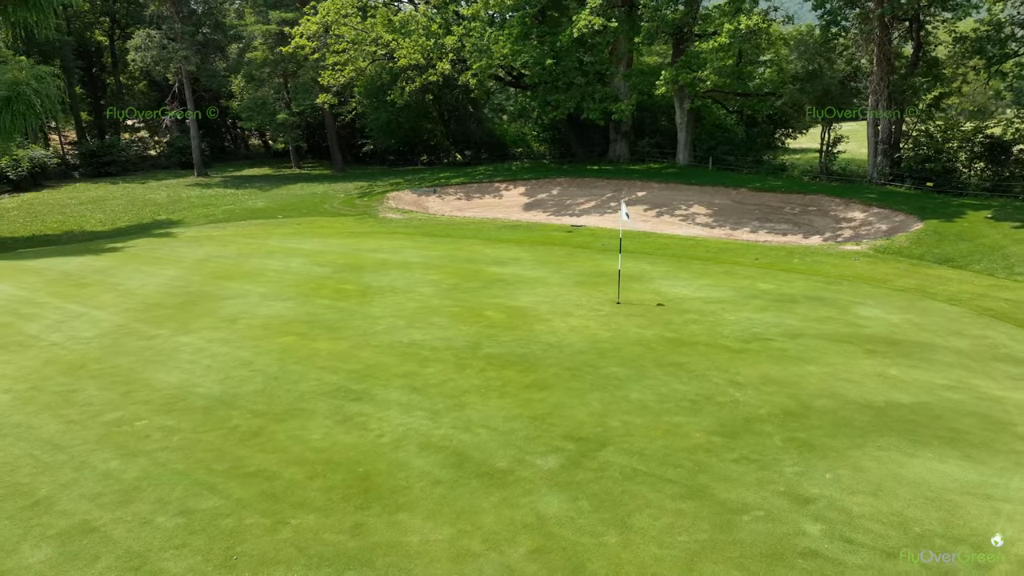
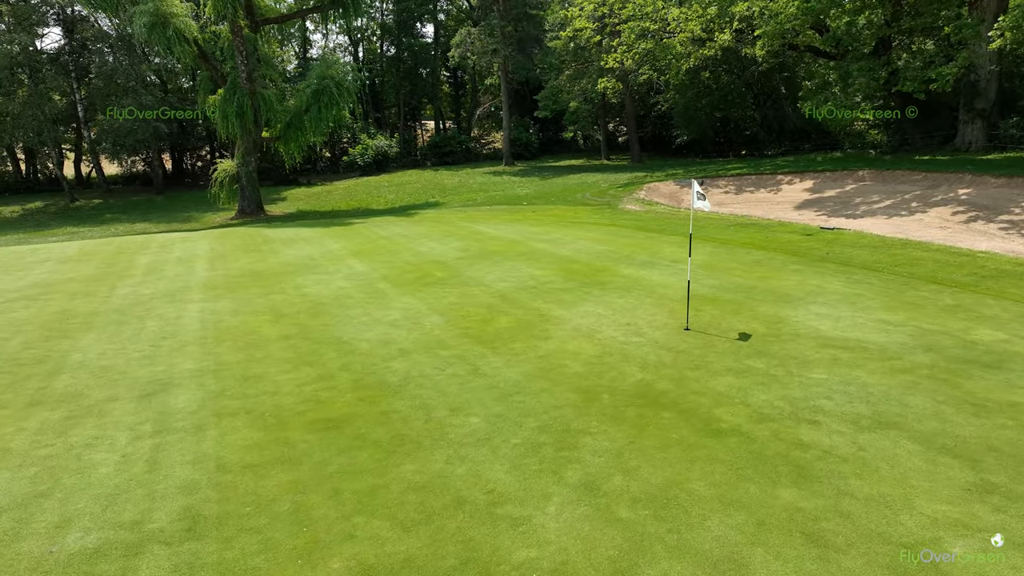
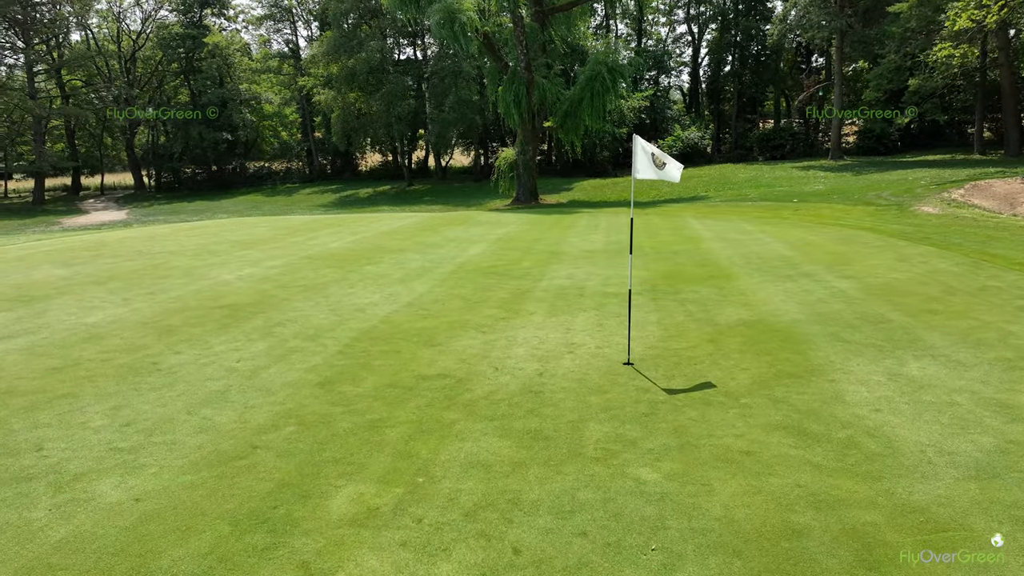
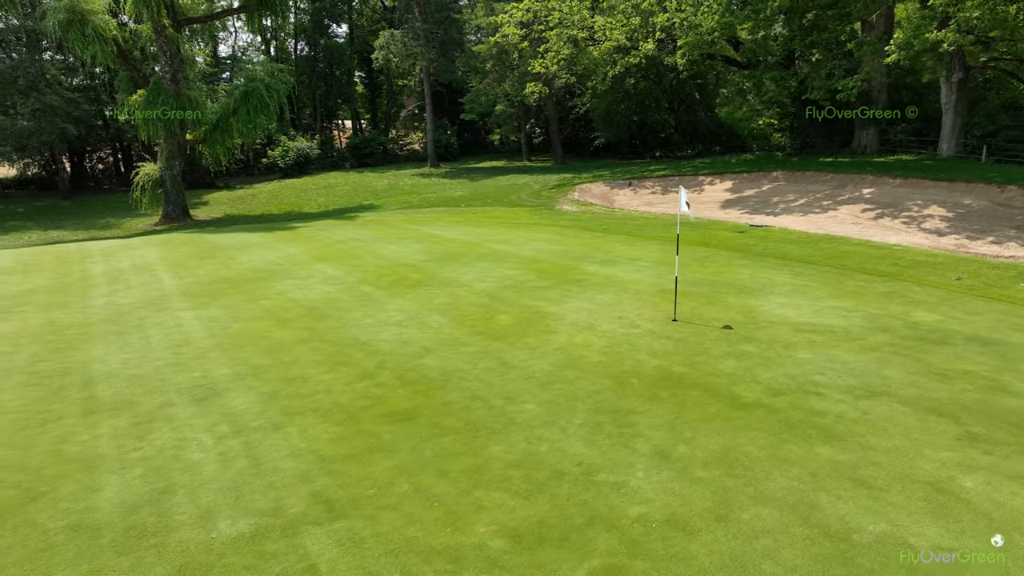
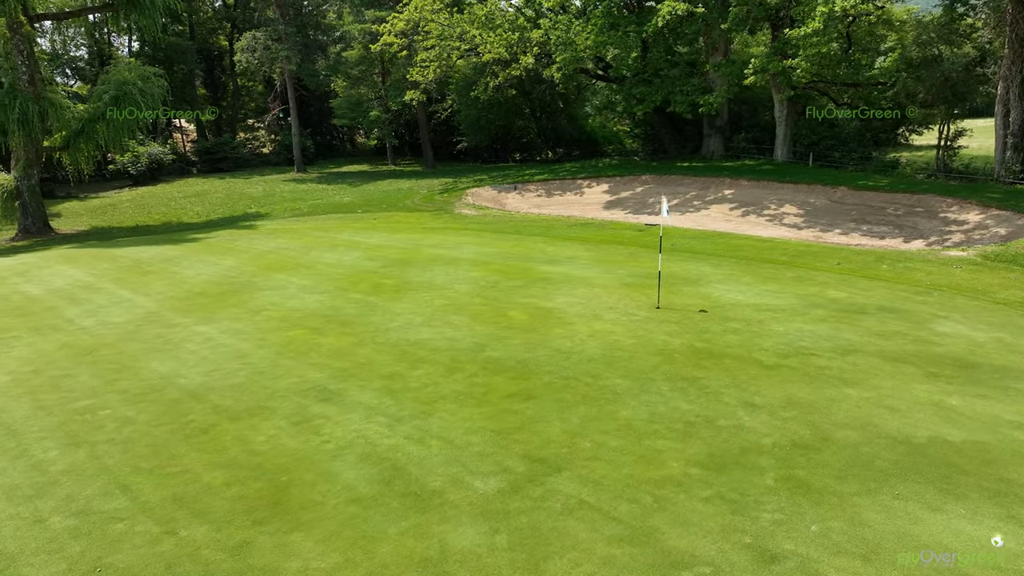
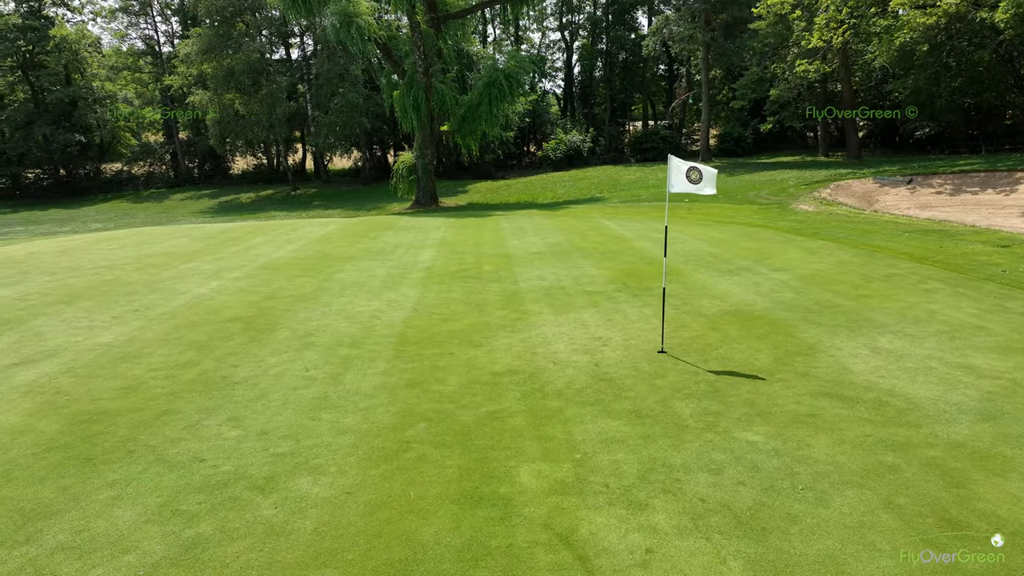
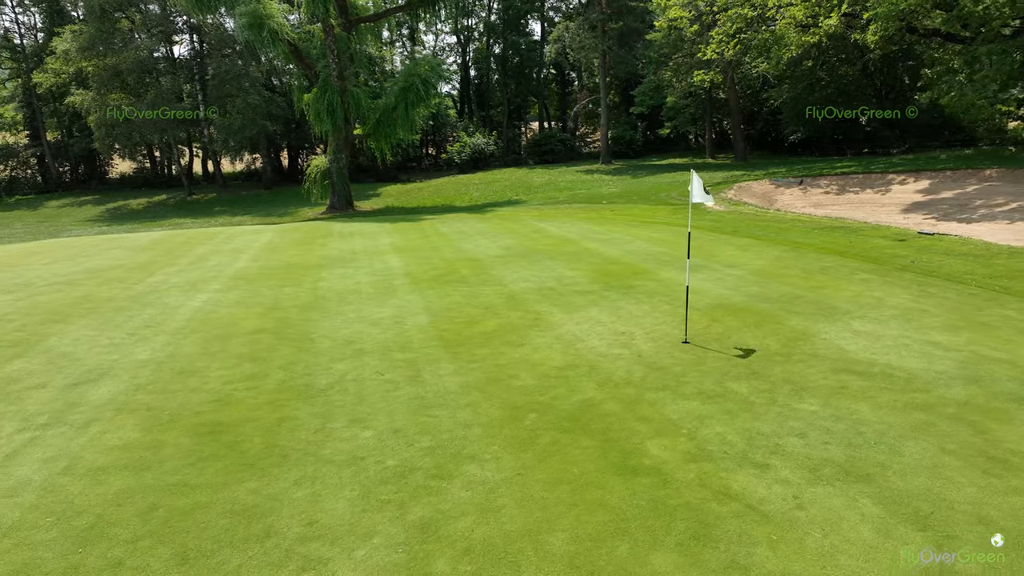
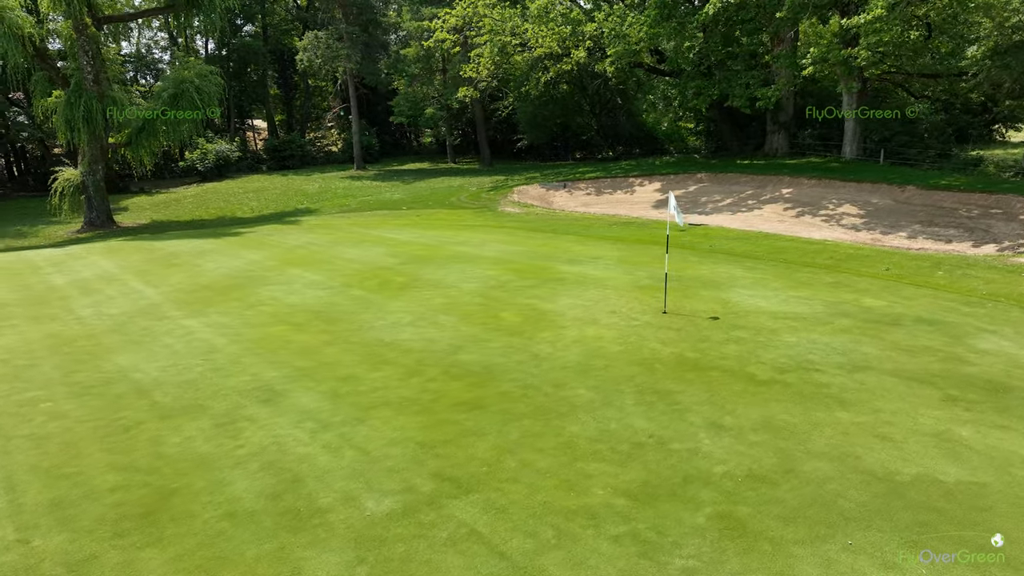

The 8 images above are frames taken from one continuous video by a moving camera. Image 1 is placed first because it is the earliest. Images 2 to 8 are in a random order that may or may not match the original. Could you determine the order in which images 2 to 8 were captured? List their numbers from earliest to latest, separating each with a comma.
5, 8, 4, 2, 7, 6, 3
